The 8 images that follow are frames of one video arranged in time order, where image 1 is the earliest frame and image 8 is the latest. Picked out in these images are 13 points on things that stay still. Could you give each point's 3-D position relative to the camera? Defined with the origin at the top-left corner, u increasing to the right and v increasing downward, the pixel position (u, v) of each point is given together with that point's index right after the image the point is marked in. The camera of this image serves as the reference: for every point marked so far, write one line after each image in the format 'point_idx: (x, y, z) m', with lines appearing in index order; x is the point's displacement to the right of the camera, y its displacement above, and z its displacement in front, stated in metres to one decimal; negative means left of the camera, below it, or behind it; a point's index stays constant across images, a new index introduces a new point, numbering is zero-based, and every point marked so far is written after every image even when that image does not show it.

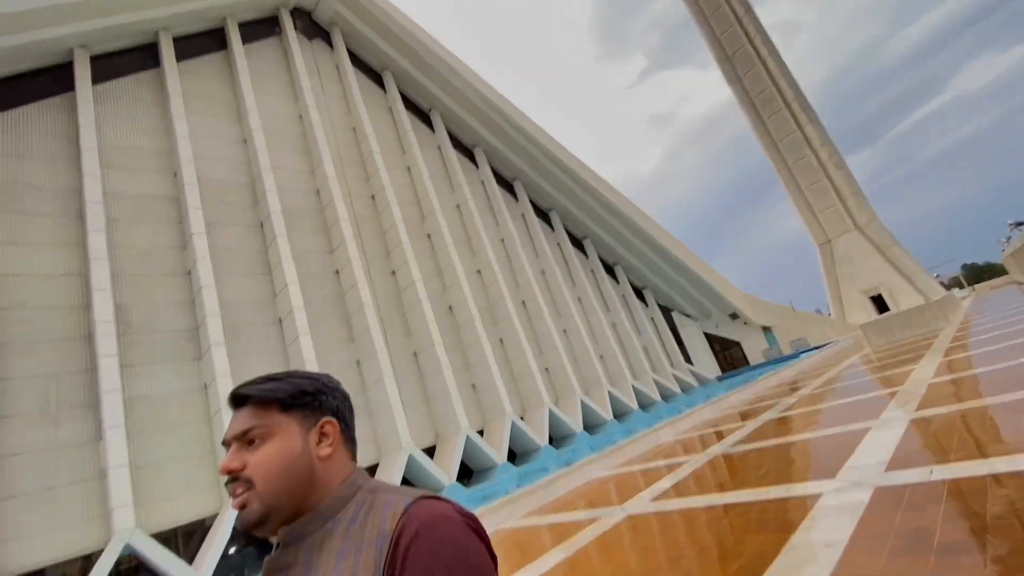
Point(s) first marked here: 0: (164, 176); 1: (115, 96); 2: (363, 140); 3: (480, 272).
0: (-8.6, +2.8, +11.9) m
1: (-9.9, +4.8, +12.0) m
2: (-5.0, +5.0, +16.3) m
3: (-1.2, +0.6, +17.3) m
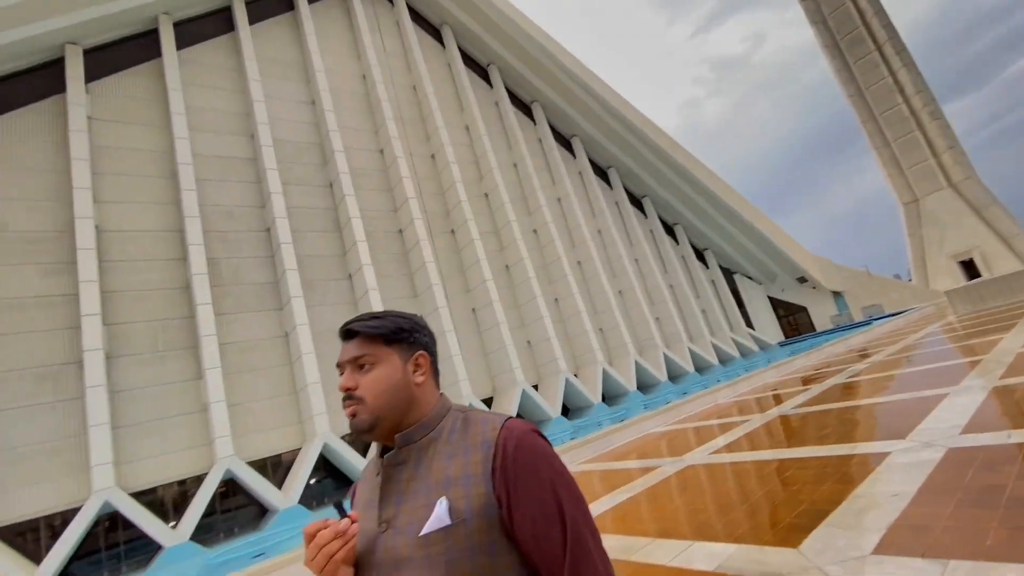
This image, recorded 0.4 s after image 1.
0: (-7.1, +4.0, +12.7) m
1: (-8.3, +6.0, +12.7) m
2: (-3.0, +6.4, +16.4) m
3: (+0.9, +2.1, +17.4) m
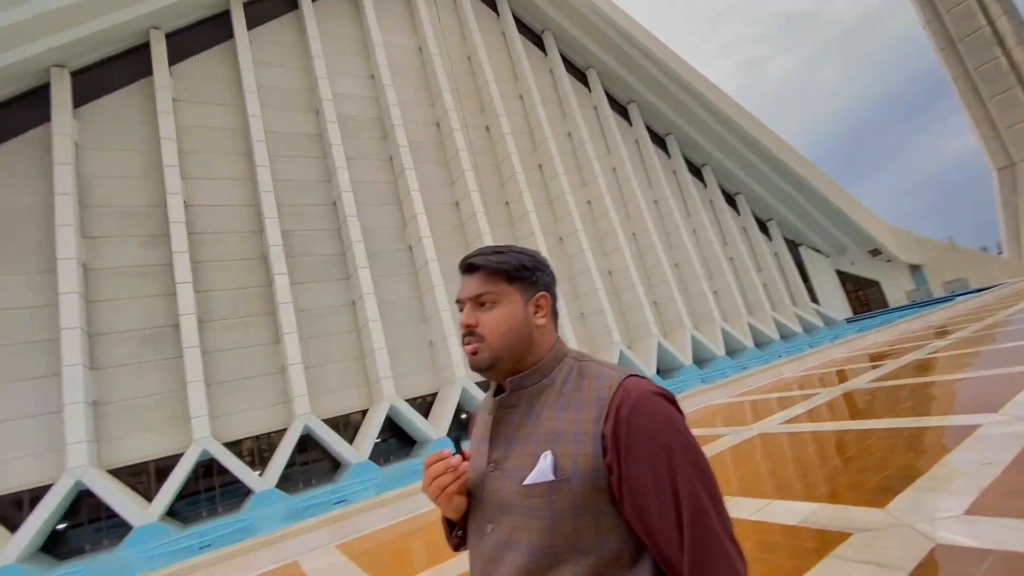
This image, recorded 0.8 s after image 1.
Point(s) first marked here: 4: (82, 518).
0: (-5.6, +4.8, +13.2) m
1: (-6.8, +6.8, +13.2) m
2: (-1.2, +7.4, +16.4) m
3: (+2.8, +3.1, +17.2) m
4: (-7.9, -4.2, +8.8) m
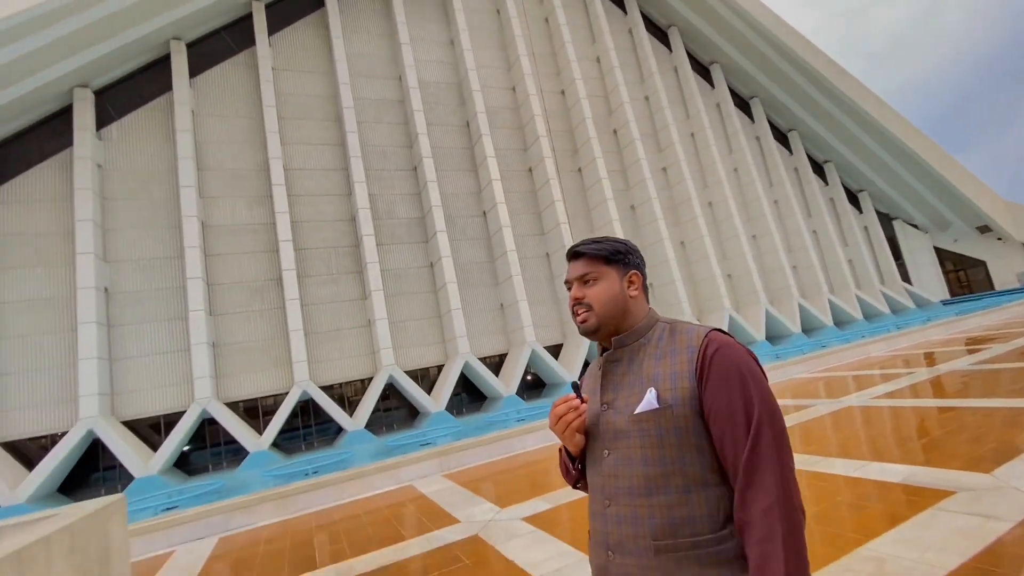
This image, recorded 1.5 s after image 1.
0: (-3.4, +5.9, +13.7) m
1: (-4.5, +7.9, +13.7) m
2: (+1.4, +8.6, +16.1) m
3: (+5.4, +4.1, +16.7) m
4: (-6.5, -3.3, +10.2) m
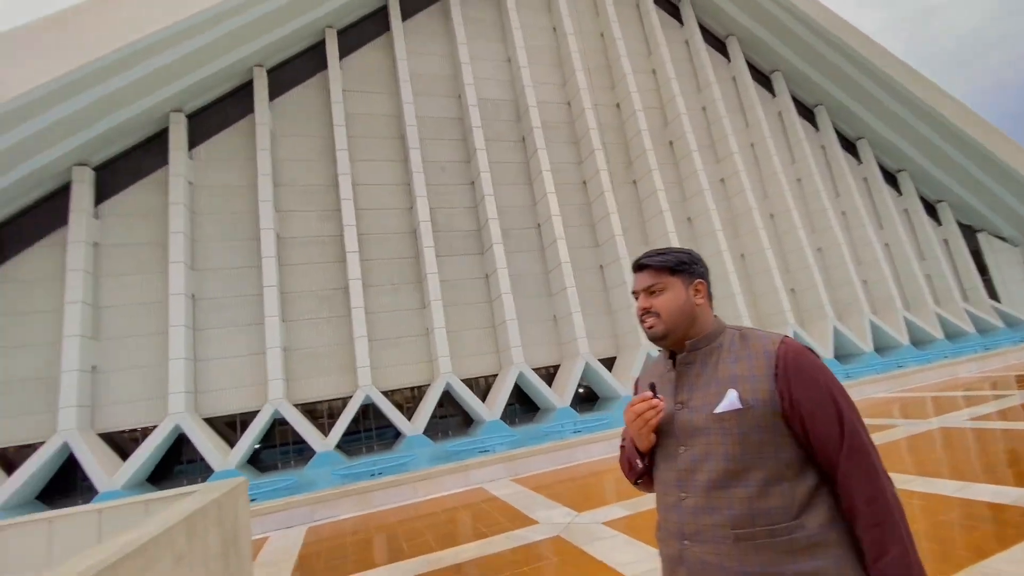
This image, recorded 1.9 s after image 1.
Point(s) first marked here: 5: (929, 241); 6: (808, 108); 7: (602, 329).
0: (-1.8, +5.6, +14.2) m
1: (-2.9, +7.7, +14.3) m
2: (+3.3, +8.1, +16.2) m
3: (+7.2, +3.6, +16.4) m
4: (-5.3, -3.4, +10.8) m
5: (+16.3, +1.9, +18.8) m
6: (+11.9, +7.2, +19.4) m
7: (+2.6, -1.2, +13.9) m
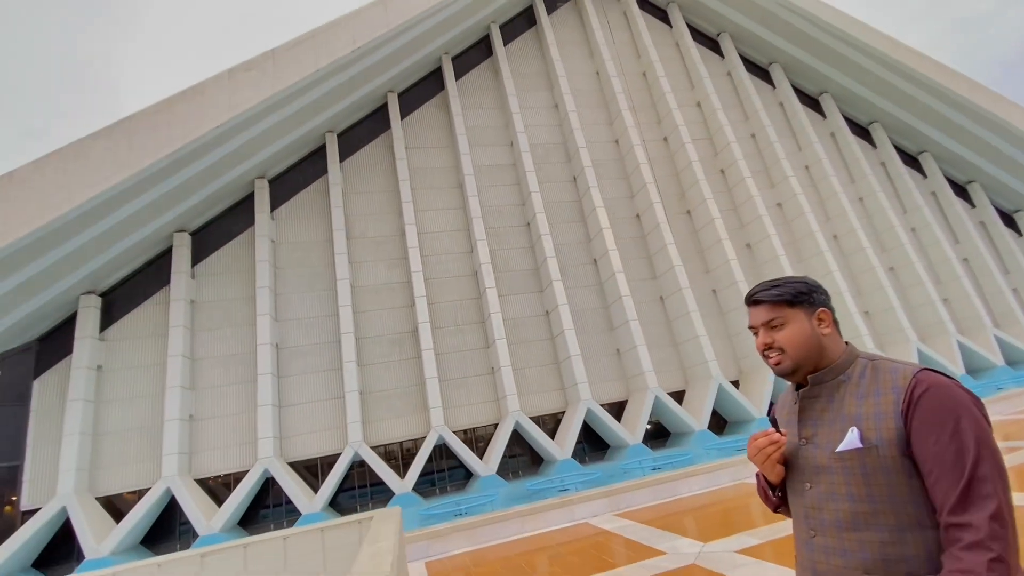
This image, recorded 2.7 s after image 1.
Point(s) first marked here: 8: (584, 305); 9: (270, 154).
0: (-0.2, +4.4, +14.9) m
1: (-1.4, +6.4, +15.3) m
2: (+4.9, +7.0, +16.6) m
3: (+9.0, +2.8, +16.1) m
4: (-3.7, -4.5, +11.1) m
5: (+18.4, +1.3, +17.6) m
6: (+13.8, +6.4, +19.0) m
7: (+4.4, -2.1, +13.6) m
8: (+2.1, -0.5, +13.8) m
9: (-6.2, +3.4, +12.4) m
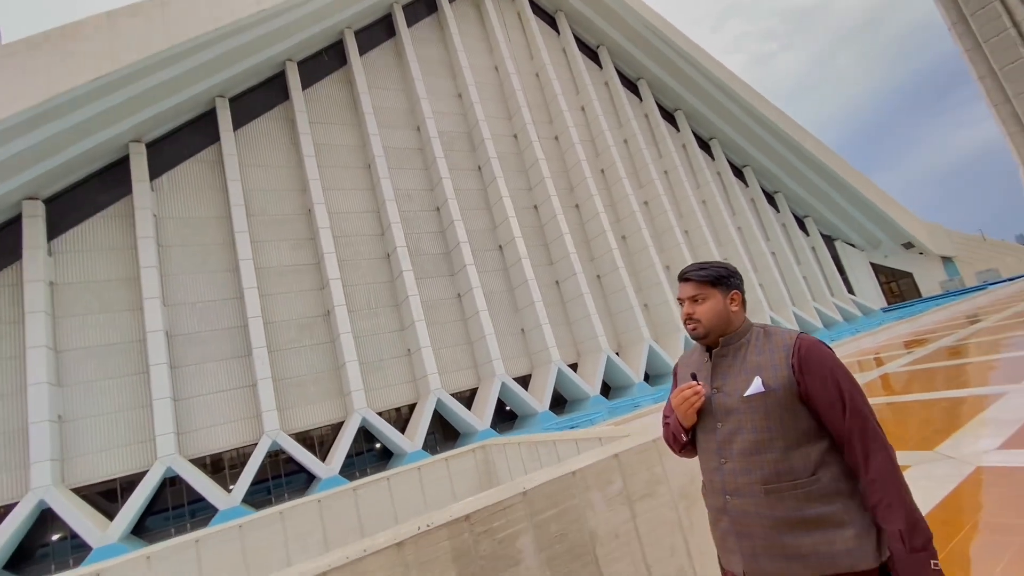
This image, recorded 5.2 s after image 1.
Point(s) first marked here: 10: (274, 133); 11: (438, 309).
0: (-3.1, +4.9, +15.0) m
1: (-4.3, +6.9, +15.0) m
2: (+1.3, +7.6, +18.0) m
3: (+5.4, +3.3, +18.8) m
4: (-5.4, -4.1, +10.6) m
5: (+13.9, +1.9, +23.0) m
6: (+9.2, +7.0, +22.9) m
7: (+1.6, -1.6, +15.2) m
8: (-0.6, 0.0, +14.7) m
9: (-8.2, +3.9, +10.9) m
10: (-6.4, +4.2, +13.0) m
11: (-2.1, -0.6, +13.6) m
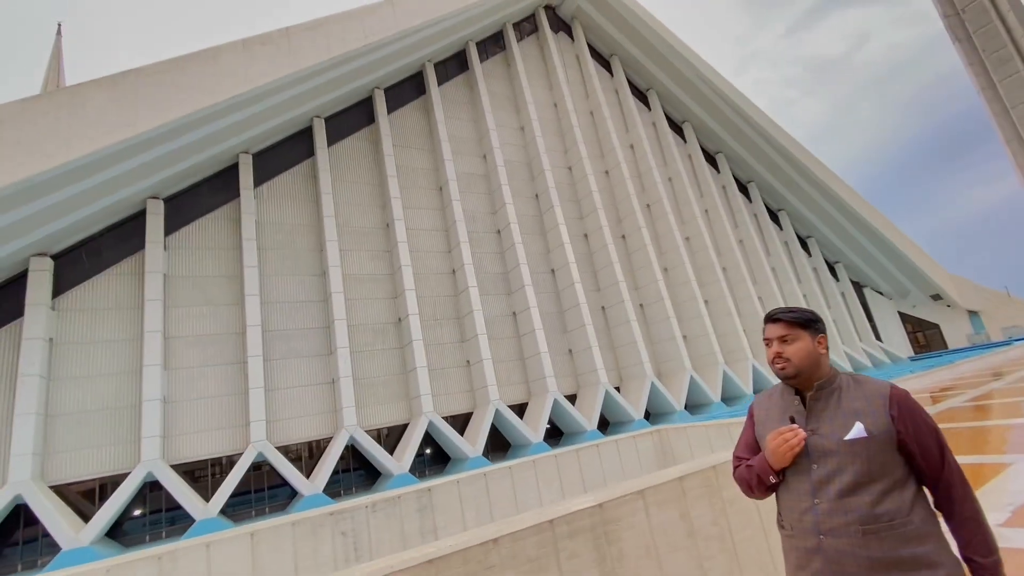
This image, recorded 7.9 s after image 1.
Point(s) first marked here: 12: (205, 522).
0: (-1.1, +4.4, +16.0) m
1: (-2.2, +6.4, +16.2) m
2: (+3.6, +6.6, +19.2) m
3: (+7.3, +2.0, +19.7) m
4: (-4.1, -4.2, +11.3) m
5: (+15.8, -0.3, +23.6) m
6: (+11.4, +5.2, +23.8) m
7: (+3.2, -2.5, +15.9) m
8: (+1.0, -0.7, +15.5) m
9: (-6.3, +3.9, +12.0) m
10: (-4.5, +4.0, +14.1) m
11: (-0.5, -1.1, +14.4) m
12: (-5.8, -4.4, +8.9) m
